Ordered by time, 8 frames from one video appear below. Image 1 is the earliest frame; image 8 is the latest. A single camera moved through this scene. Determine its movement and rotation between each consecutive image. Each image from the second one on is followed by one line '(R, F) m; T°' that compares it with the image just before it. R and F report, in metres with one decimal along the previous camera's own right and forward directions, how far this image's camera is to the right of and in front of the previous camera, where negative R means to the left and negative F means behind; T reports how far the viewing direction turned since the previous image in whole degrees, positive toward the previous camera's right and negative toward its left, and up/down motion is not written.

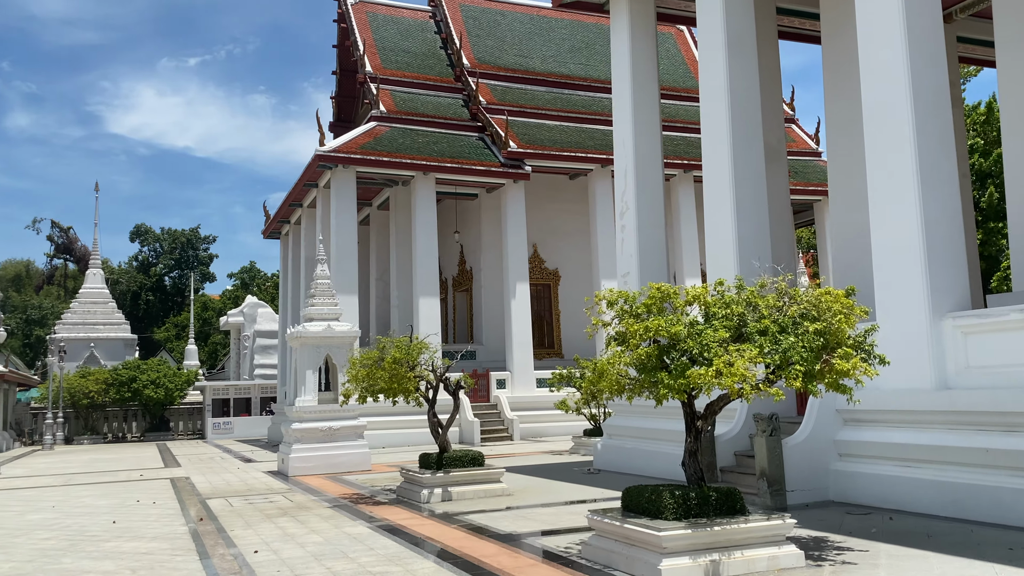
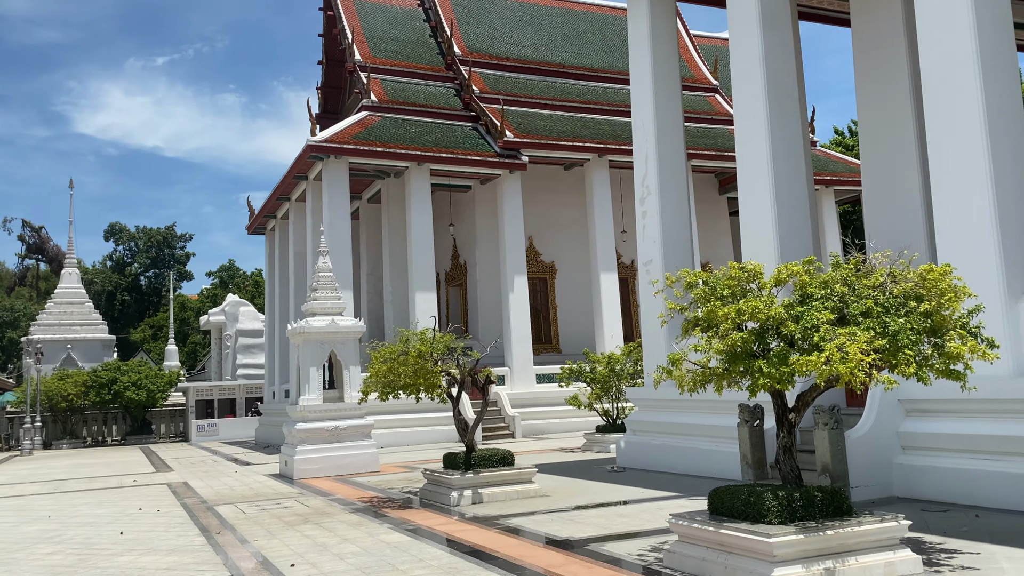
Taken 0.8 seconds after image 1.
(-0.5, +0.5) m; +2°
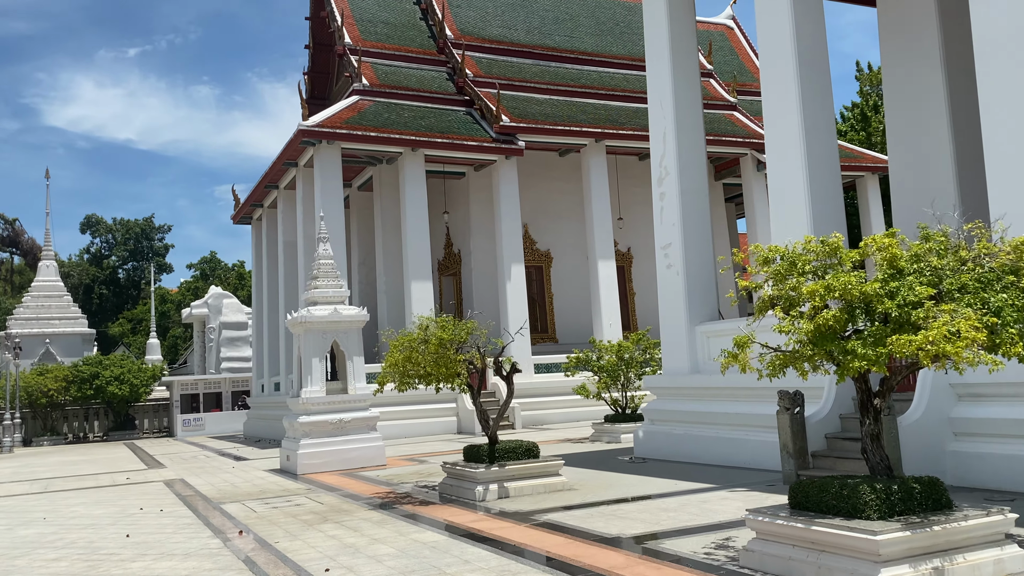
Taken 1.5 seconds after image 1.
(-0.4, +0.4) m; +1°
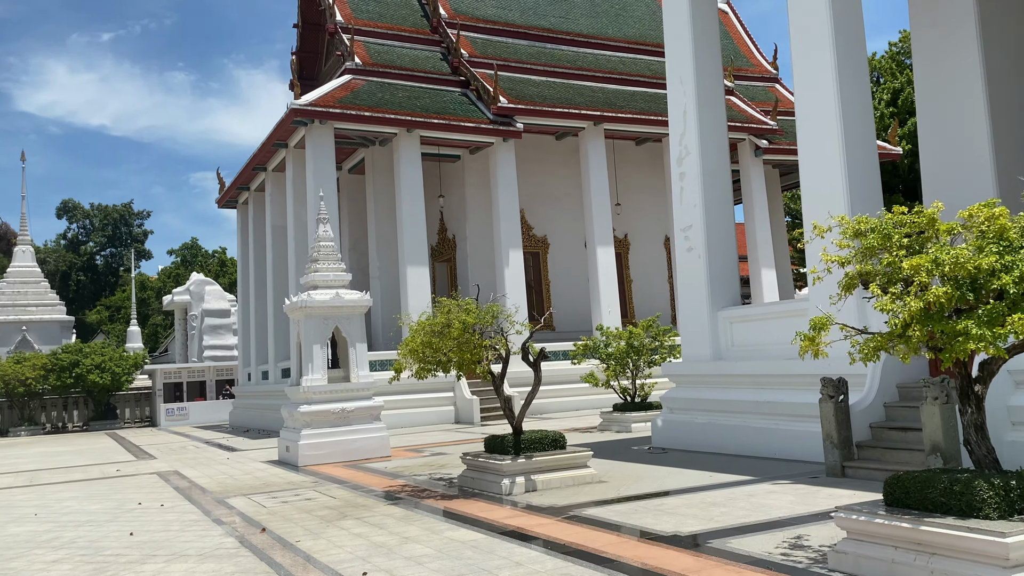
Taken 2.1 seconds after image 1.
(-0.4, +0.4) m; +1°
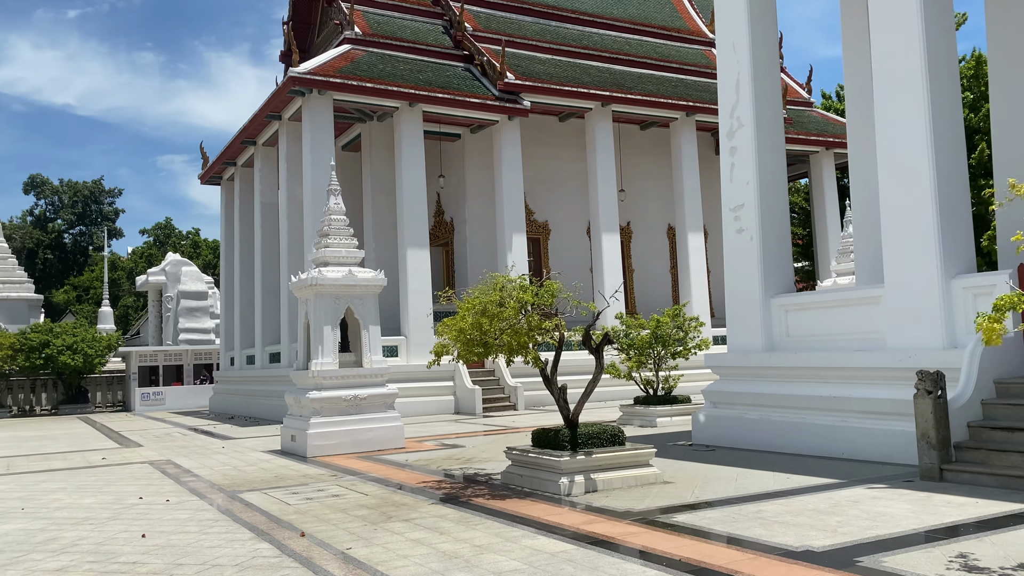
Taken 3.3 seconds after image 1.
(-0.6, +0.8) m; +2°
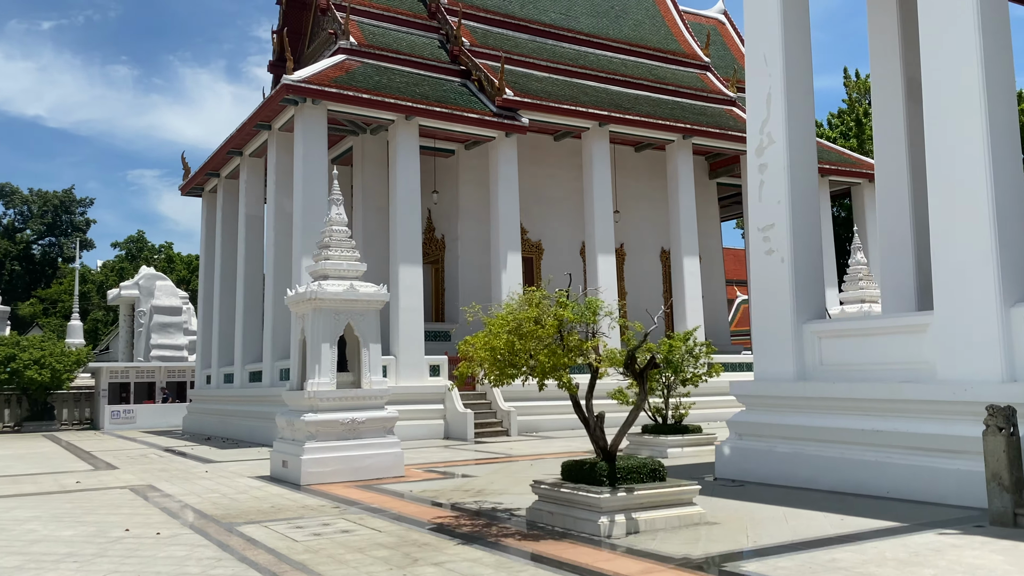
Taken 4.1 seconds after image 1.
(-0.4, +0.6) m; +2°
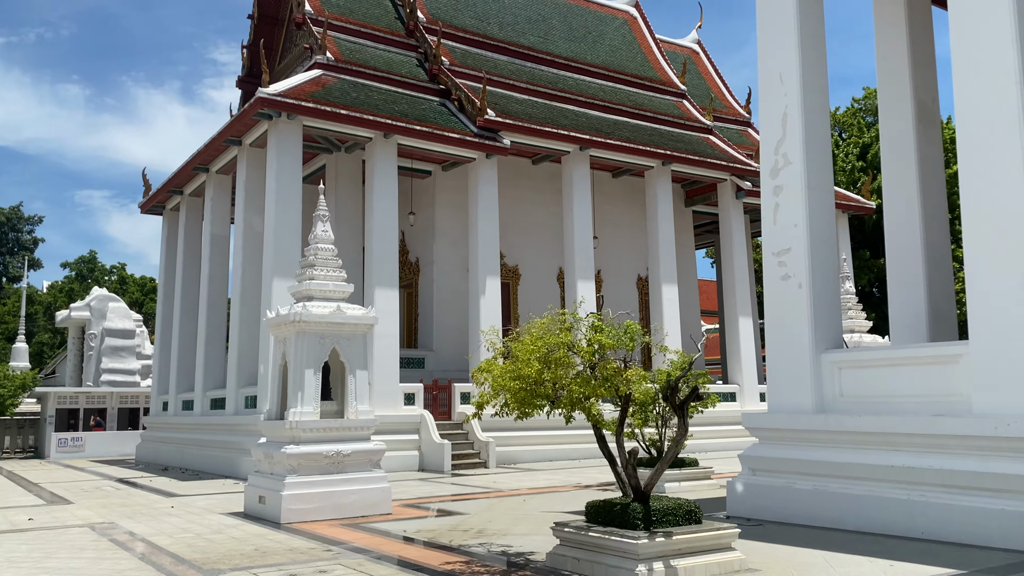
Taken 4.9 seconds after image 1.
(-0.4, +0.5) m; +3°
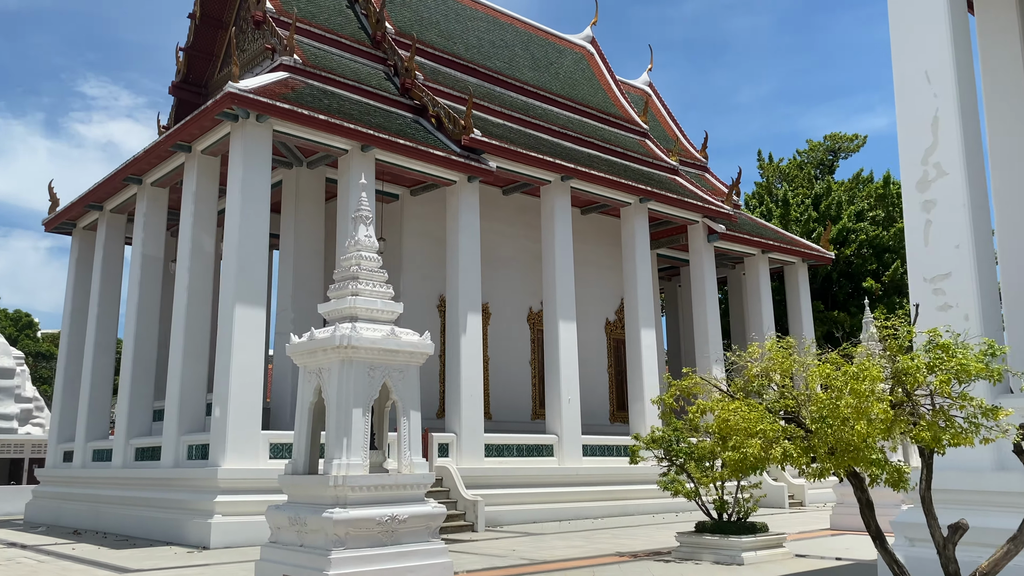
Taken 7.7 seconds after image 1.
(-1.7, +1.7) m; +8°
